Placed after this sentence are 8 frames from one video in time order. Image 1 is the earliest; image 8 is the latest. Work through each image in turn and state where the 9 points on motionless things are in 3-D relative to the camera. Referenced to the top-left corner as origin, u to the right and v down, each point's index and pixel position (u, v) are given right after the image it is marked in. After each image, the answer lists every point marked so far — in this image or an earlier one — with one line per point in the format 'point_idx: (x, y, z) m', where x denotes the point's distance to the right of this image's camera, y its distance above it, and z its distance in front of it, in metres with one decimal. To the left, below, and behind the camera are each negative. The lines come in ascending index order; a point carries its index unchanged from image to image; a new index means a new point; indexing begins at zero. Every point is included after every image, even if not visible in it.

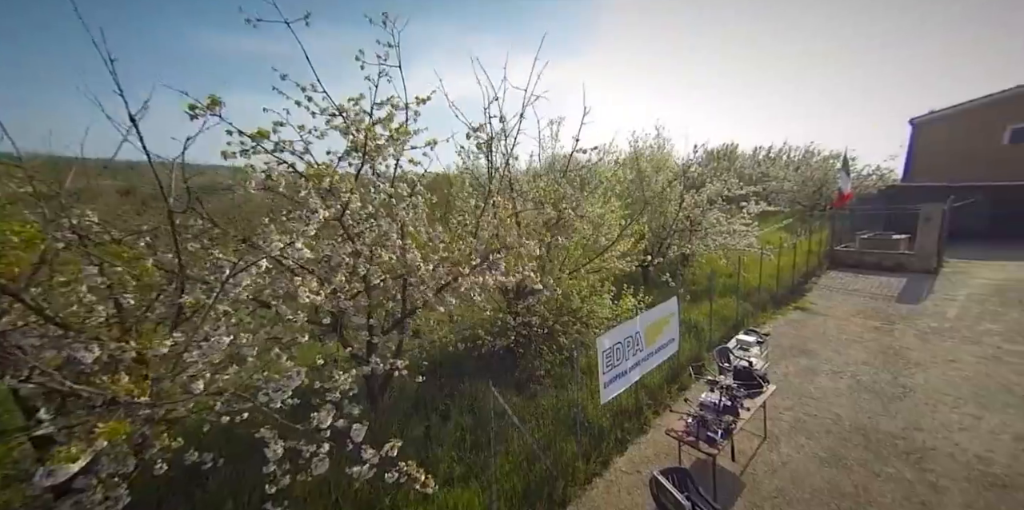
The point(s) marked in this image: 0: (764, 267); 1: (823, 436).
0: (+7.8, -0.2, +10.5) m
1: (+4.2, -2.5, +4.7) m
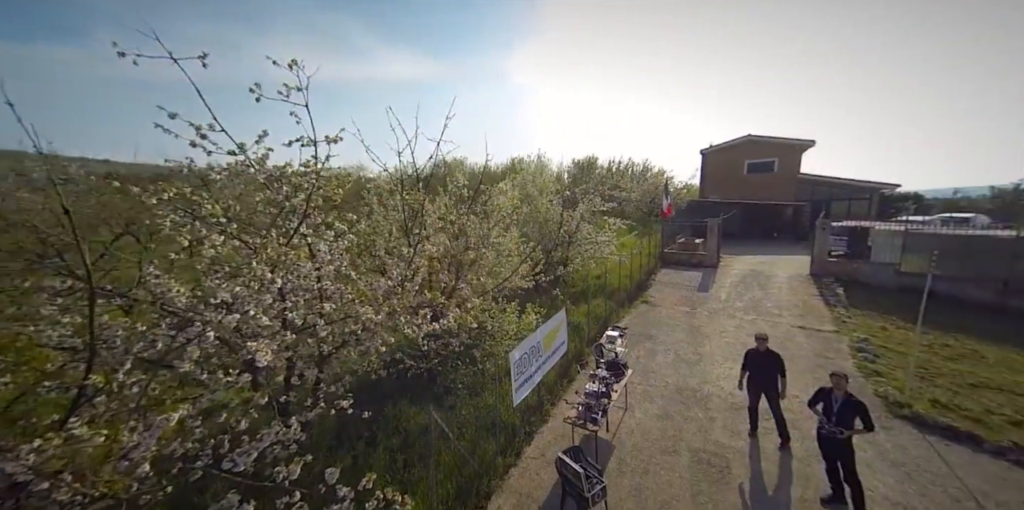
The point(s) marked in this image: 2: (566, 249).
0: (+4.3, -0.5, +13.6) m
1: (+3.0, -2.9, +7.0) m
2: (+1.8, +0.3, +11.8) m
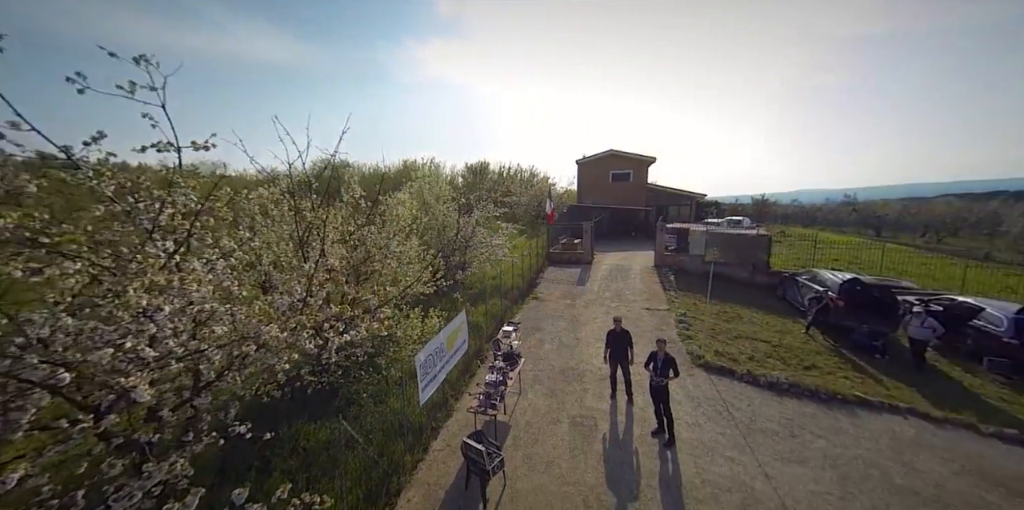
0: (+0.1, -0.6, +15.0) m
1: (+0.8, -3.0, +8.3) m
2: (-1.8, +0.2, +12.6) m
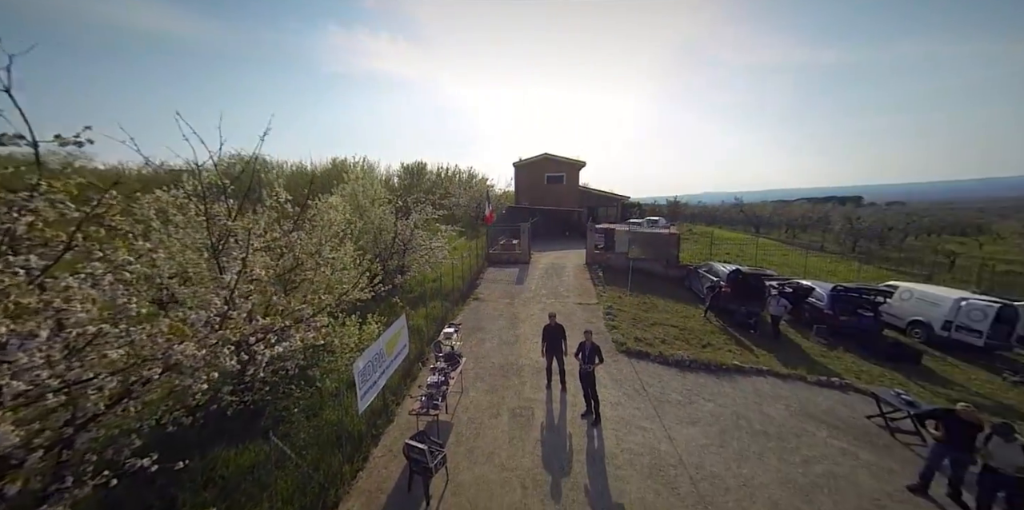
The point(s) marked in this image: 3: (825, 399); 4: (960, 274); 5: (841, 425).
0: (-2.6, -0.7, +15.1) m
1: (-0.6, -3.1, +8.6) m
2: (-4.0, 0.0, +12.4) m
3: (+6.9, -3.2, +7.7) m
4: (+24.3, -1.1, +19.2) m
5: (+6.4, -3.4, +6.9) m
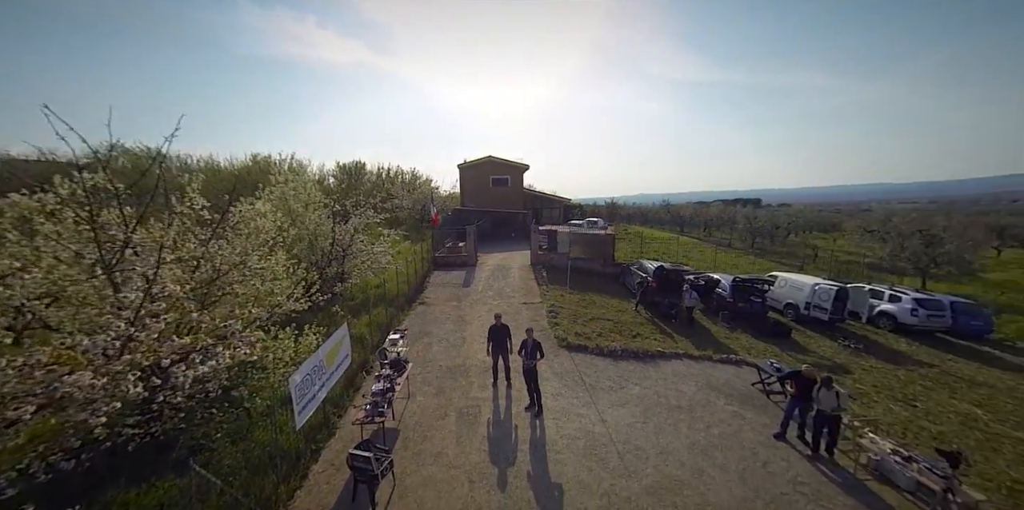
0: (-4.9, -0.8, +14.8) m
1: (-2.0, -3.2, +8.7) m
2: (-6.0, -0.2, +11.9) m
3: (+5.6, -3.1, +8.9) m
4: (+21.1, -0.7, +22.9) m
5: (+5.3, -3.3, +8.1) m
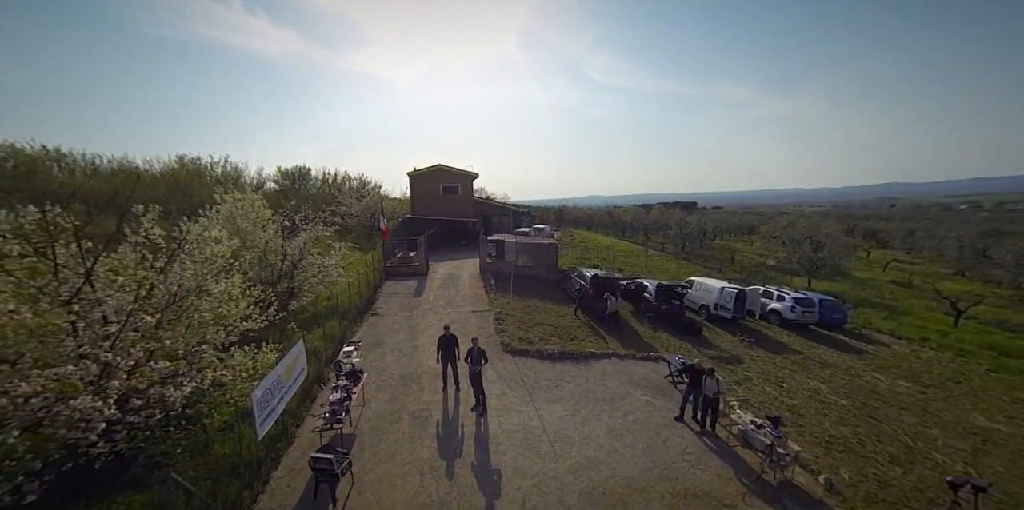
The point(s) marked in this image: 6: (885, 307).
0: (-7.1, -1.4, +15.1) m
1: (-3.4, -3.6, +9.4) m
2: (-7.8, -0.7, +12.1) m
3: (+4.1, -3.5, +10.6) m
4: (+17.6, -1.0, +26.5) m
5: (+3.9, -3.7, +9.7) m
6: (+19.3, -2.6, +17.9) m
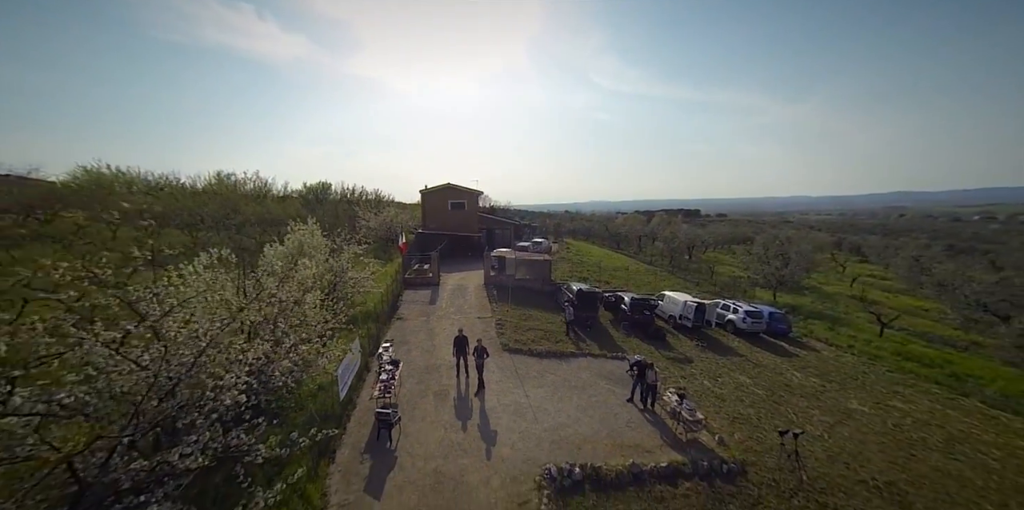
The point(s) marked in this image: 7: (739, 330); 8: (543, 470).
0: (-7.2, -2.1, +18.3) m
1: (-3.5, -4.4, +12.6) m
2: (-7.9, -1.4, +15.4) m
3: (+4.0, -4.4, +13.7) m
4: (+17.6, -2.3, +29.5) m
5: (+3.7, -4.6, +12.8) m
6: (+19.3, -3.8, +20.9) m
7: (+11.9, -4.0, +18.2) m
8: (+0.7, -5.3, +8.4) m
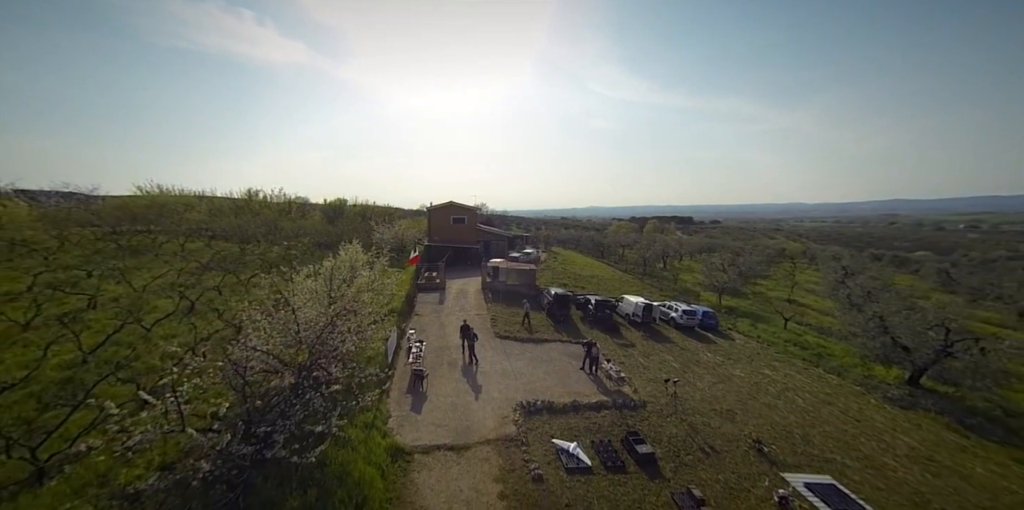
0: (-7.8, -2.8, +23.5) m
1: (-4.1, -5.0, +17.8) m
2: (-8.5, -2.1, +20.6) m
3: (+3.4, -5.1, +19.0) m
4: (+16.9, -3.3, +35.0) m
5: (+3.2, -5.3, +18.1) m
6: (+18.6, -4.6, +26.4) m
7: (+11.3, -4.8, +23.6) m
8: (+0.2, -5.8, +13.6) m
